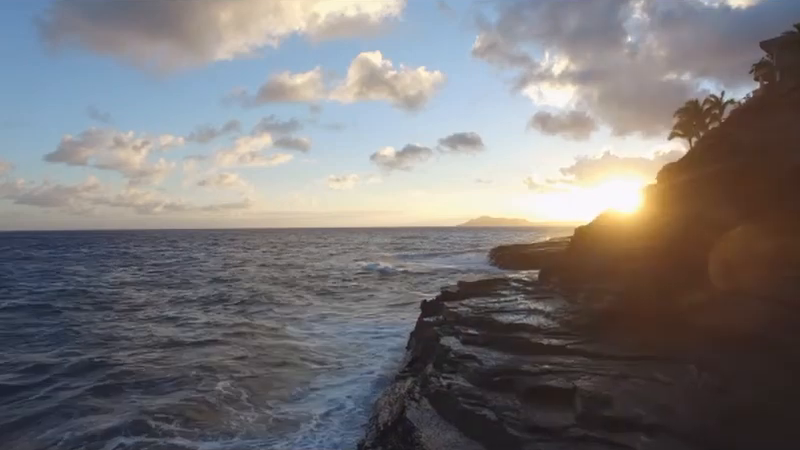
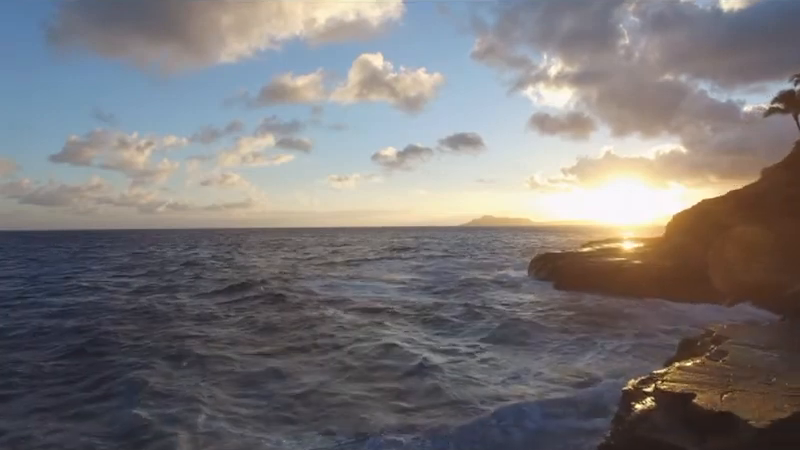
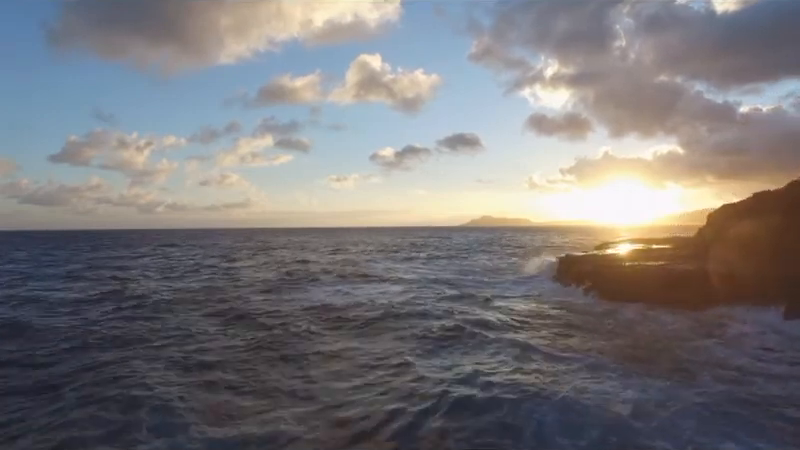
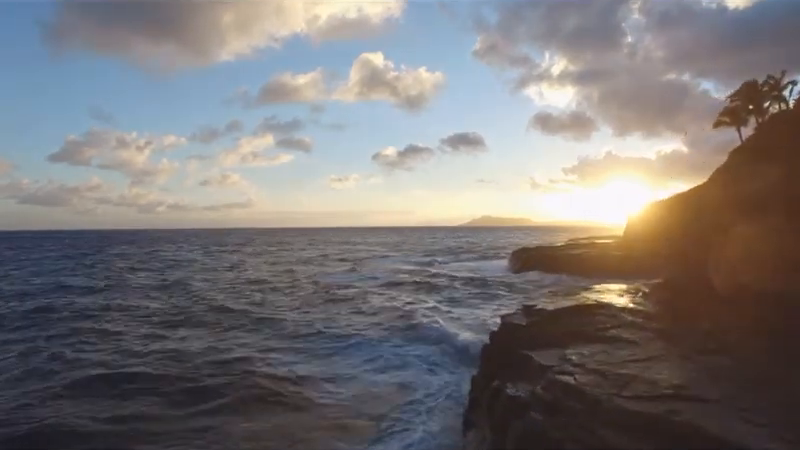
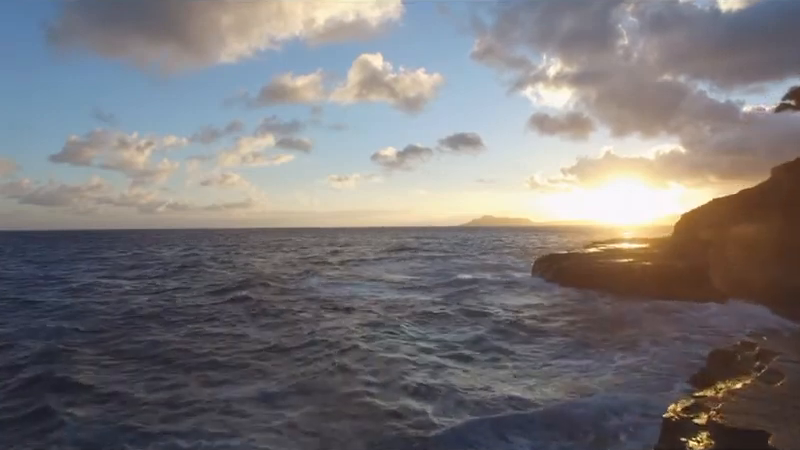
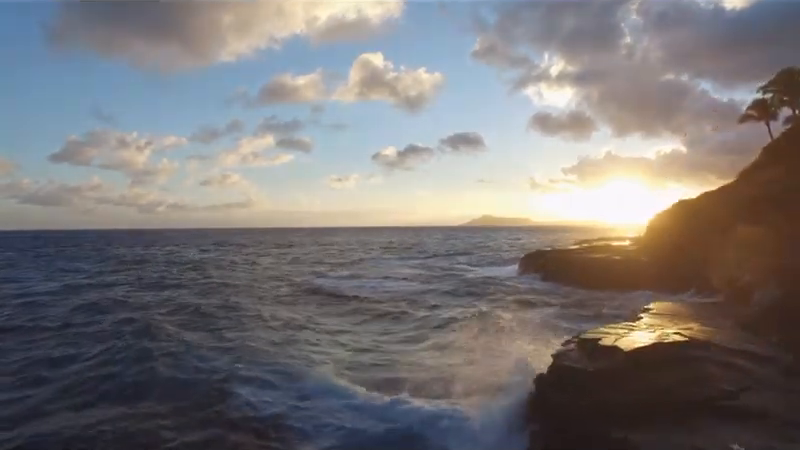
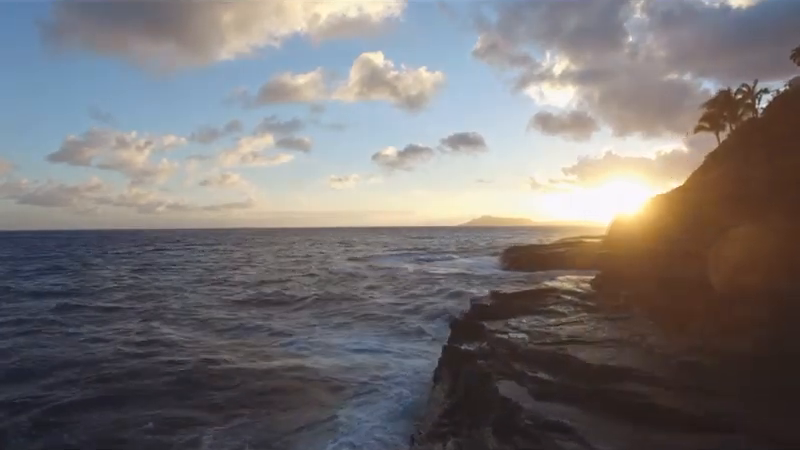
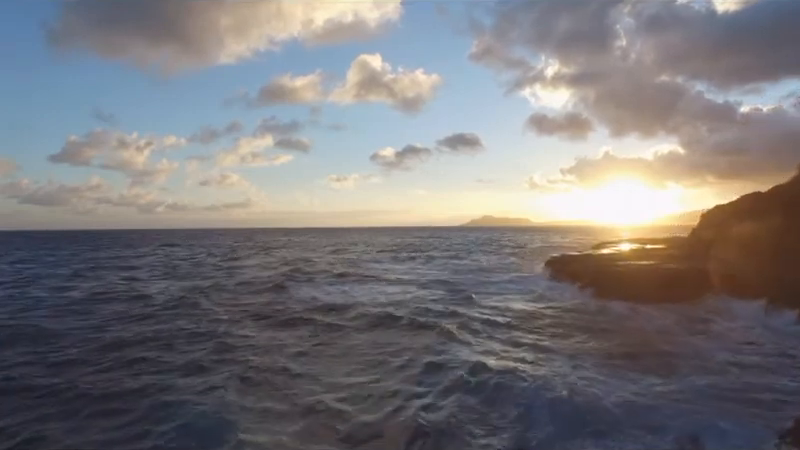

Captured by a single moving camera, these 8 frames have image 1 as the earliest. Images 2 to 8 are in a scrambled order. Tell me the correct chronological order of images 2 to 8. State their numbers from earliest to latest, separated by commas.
7, 4, 6, 2, 5, 8, 3
